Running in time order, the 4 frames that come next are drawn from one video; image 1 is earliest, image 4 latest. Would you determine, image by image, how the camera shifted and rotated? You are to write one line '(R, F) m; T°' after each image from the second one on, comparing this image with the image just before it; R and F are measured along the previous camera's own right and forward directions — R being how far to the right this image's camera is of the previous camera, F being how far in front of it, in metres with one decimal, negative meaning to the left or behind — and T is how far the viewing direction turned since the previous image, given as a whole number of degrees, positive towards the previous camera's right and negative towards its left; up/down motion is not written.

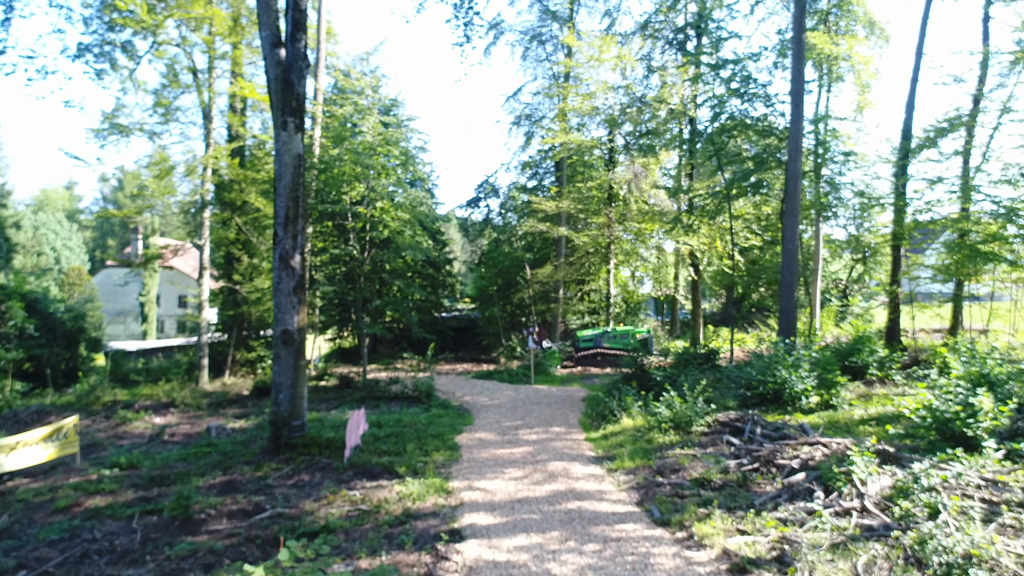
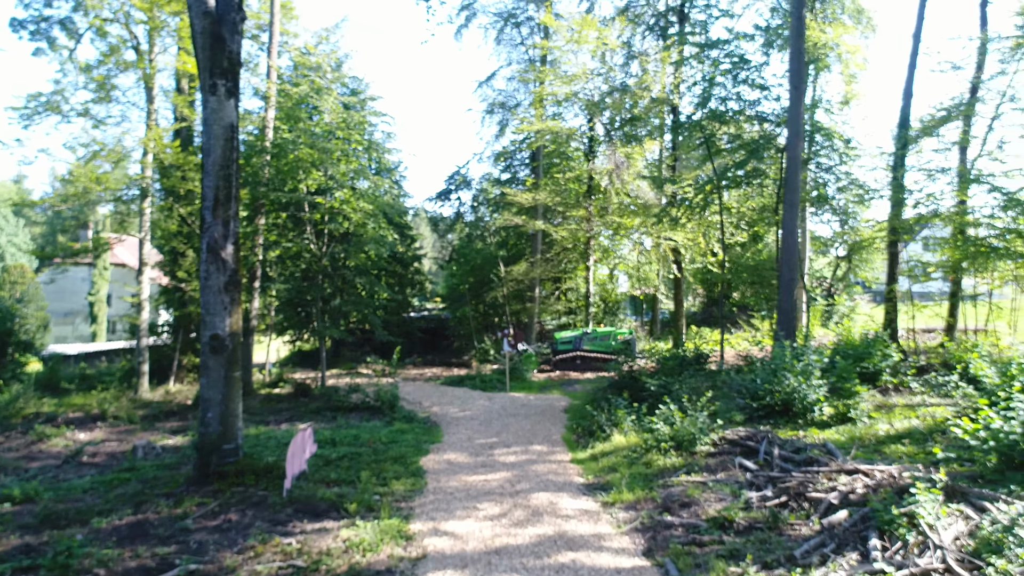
(0.0, +1.2) m; +2°
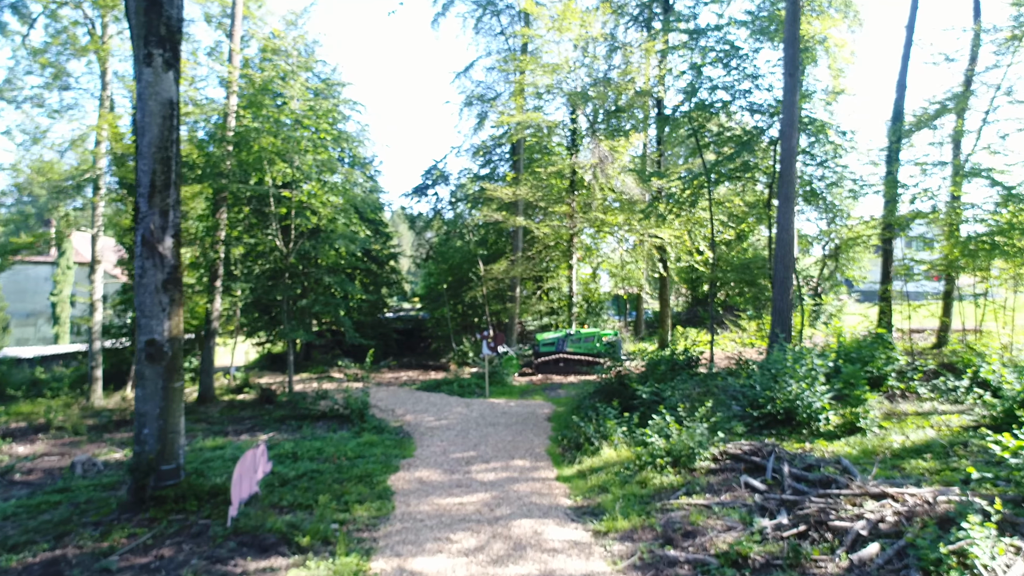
(0.0, +0.7) m; +2°
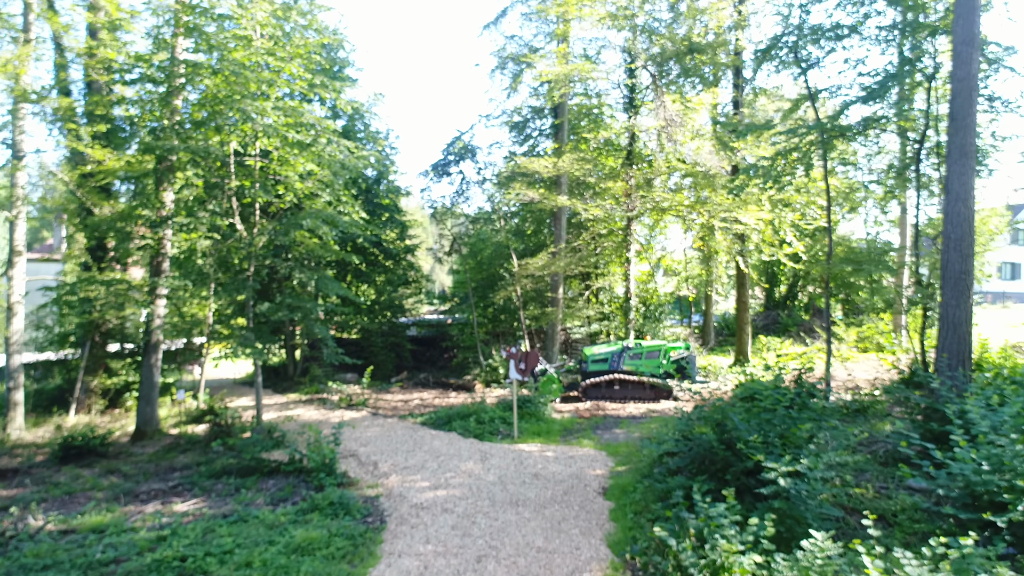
(+0.1, +3.4) m; -4°
